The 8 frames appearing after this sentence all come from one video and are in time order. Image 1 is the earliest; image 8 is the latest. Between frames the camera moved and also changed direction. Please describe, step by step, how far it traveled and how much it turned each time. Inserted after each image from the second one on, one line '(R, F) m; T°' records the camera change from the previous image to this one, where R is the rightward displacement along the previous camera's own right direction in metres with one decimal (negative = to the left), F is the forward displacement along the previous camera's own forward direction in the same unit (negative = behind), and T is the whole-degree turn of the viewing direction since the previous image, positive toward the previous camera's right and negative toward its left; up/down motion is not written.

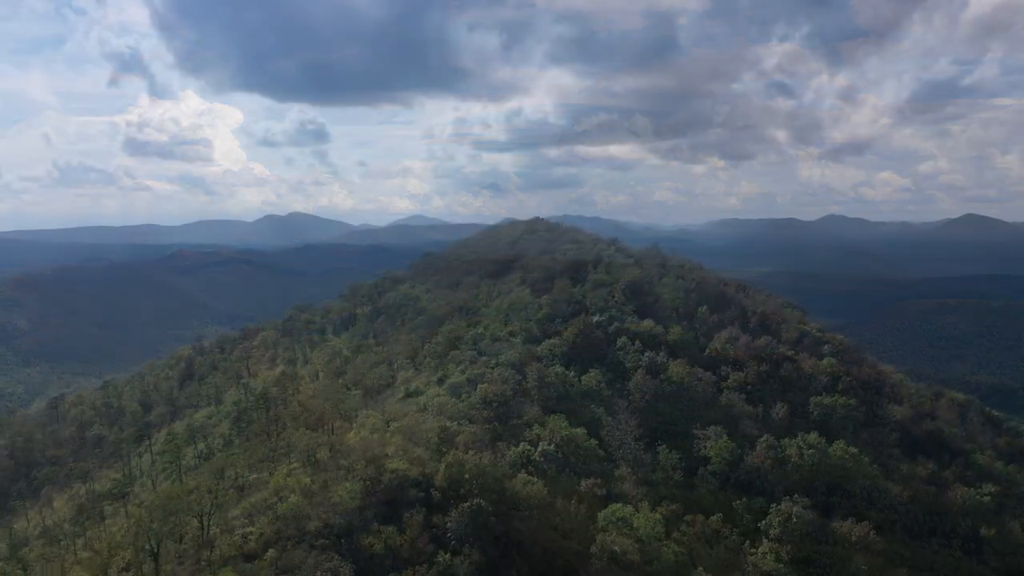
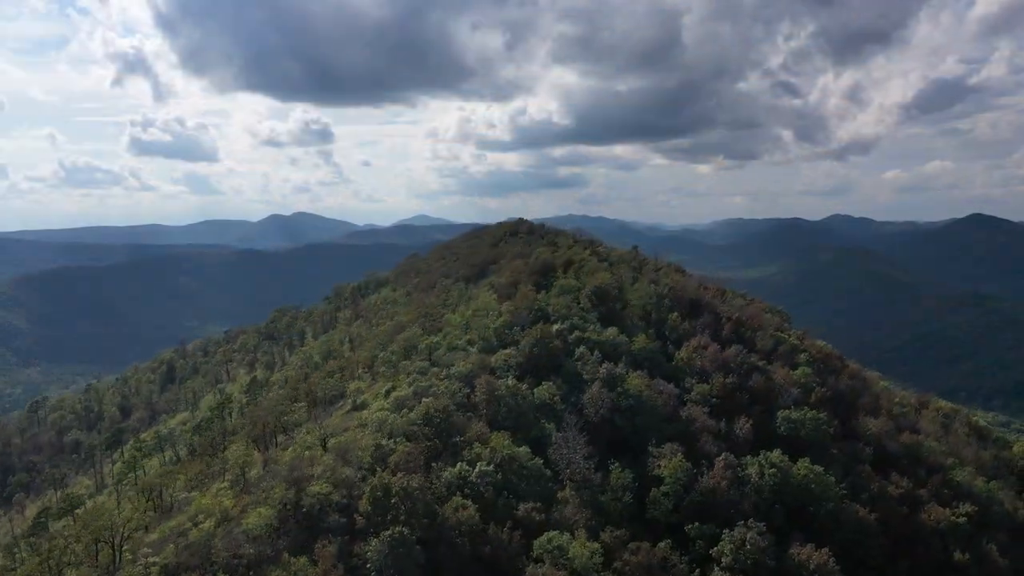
(+2.5, +2.1) m; 0°
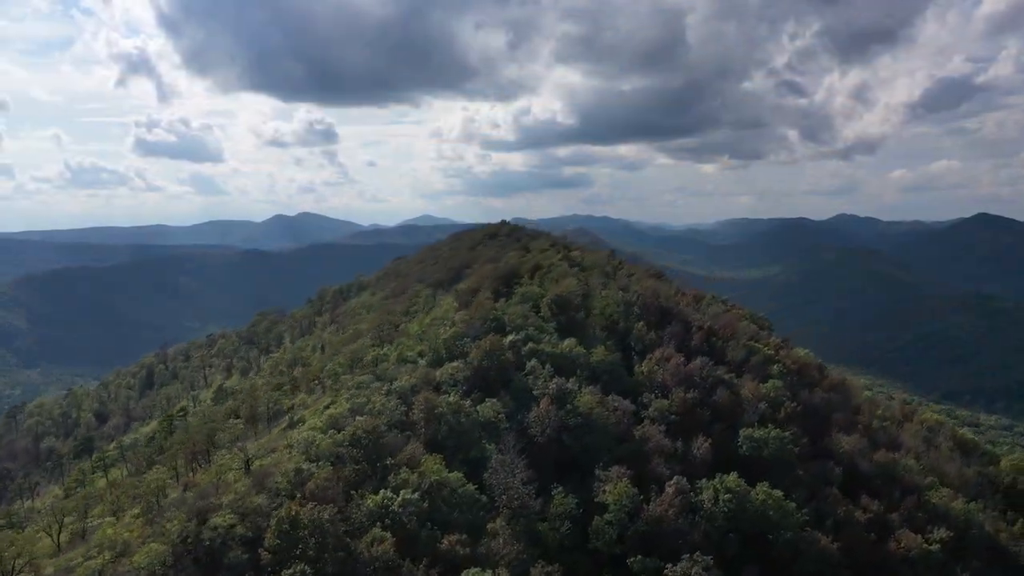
(+2.6, +2.4) m; 0°
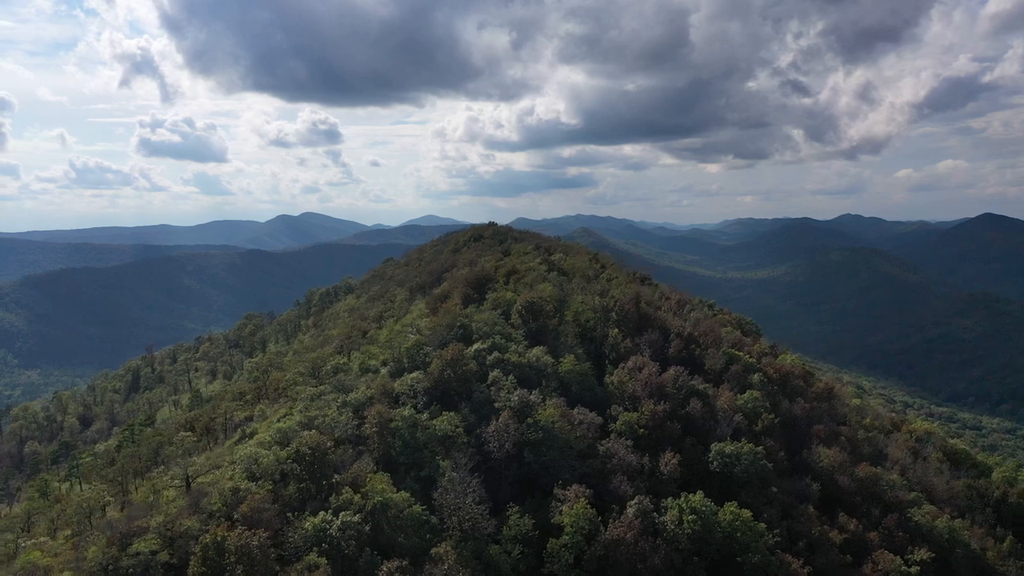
(+1.8, +1.7) m; 0°
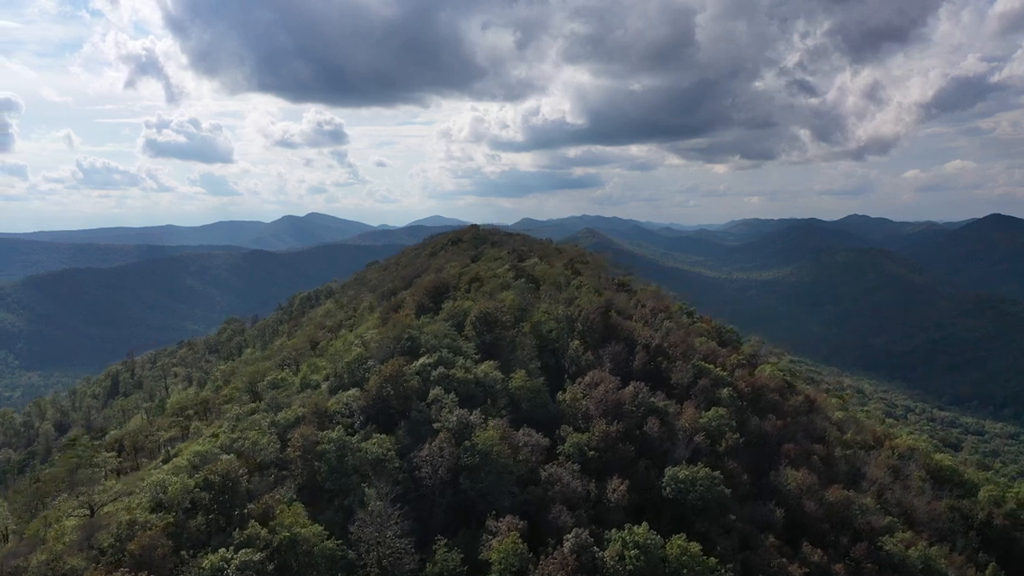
(+2.6, +2.4) m; 0°
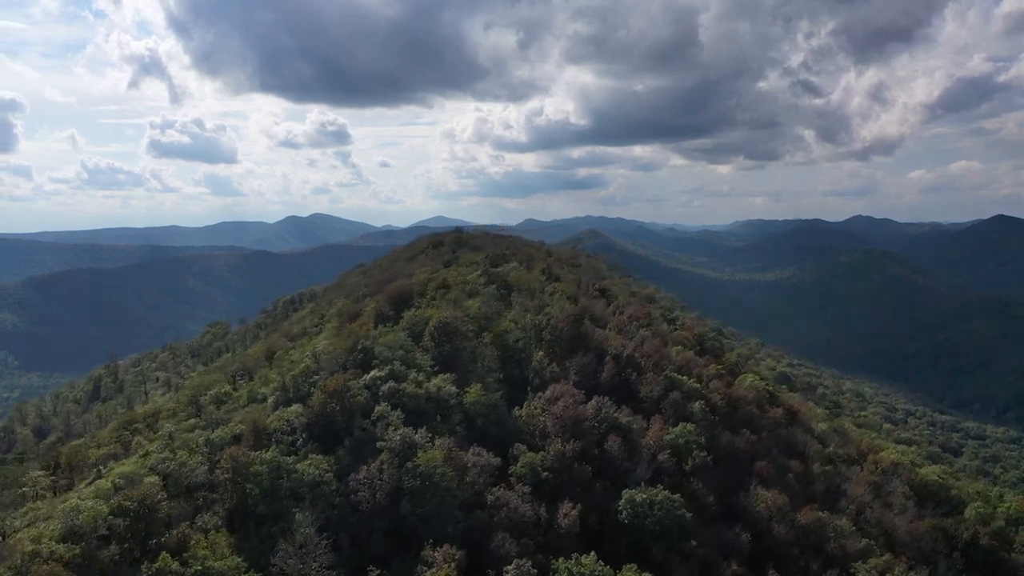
(+2.0, +1.9) m; 0°
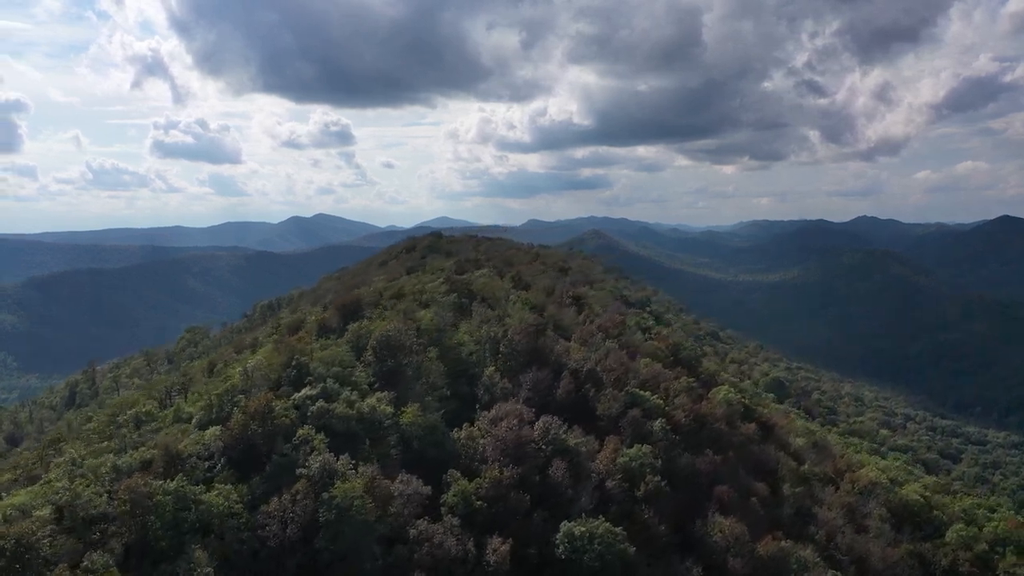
(+2.5, +2.4) m; 0°
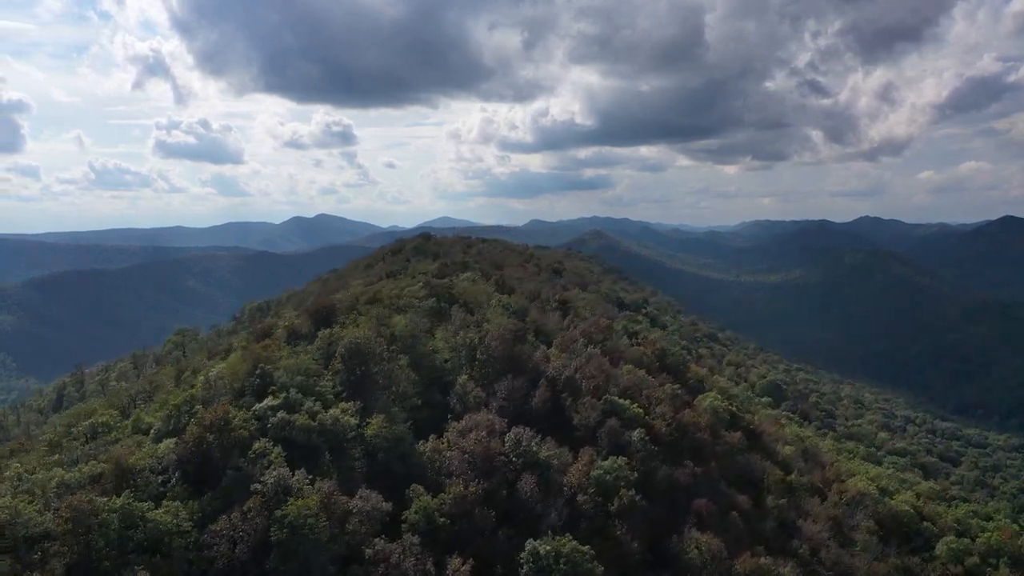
(+1.2, +1.2) m; 0°
